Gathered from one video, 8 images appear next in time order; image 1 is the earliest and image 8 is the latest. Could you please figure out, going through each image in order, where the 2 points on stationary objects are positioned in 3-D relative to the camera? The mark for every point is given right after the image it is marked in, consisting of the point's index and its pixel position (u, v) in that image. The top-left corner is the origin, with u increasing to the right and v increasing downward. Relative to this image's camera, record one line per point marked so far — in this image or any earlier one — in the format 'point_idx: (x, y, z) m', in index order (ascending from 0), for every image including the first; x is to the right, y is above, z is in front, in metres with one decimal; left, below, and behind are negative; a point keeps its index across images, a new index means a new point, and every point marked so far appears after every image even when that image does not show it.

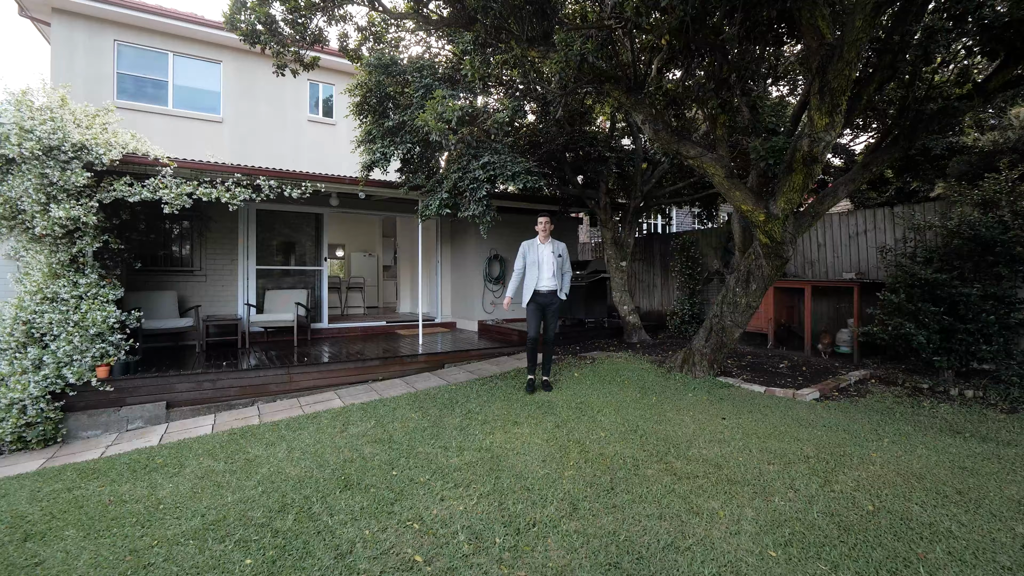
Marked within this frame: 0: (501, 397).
0: (-0.1, -1.0, +4.4) m
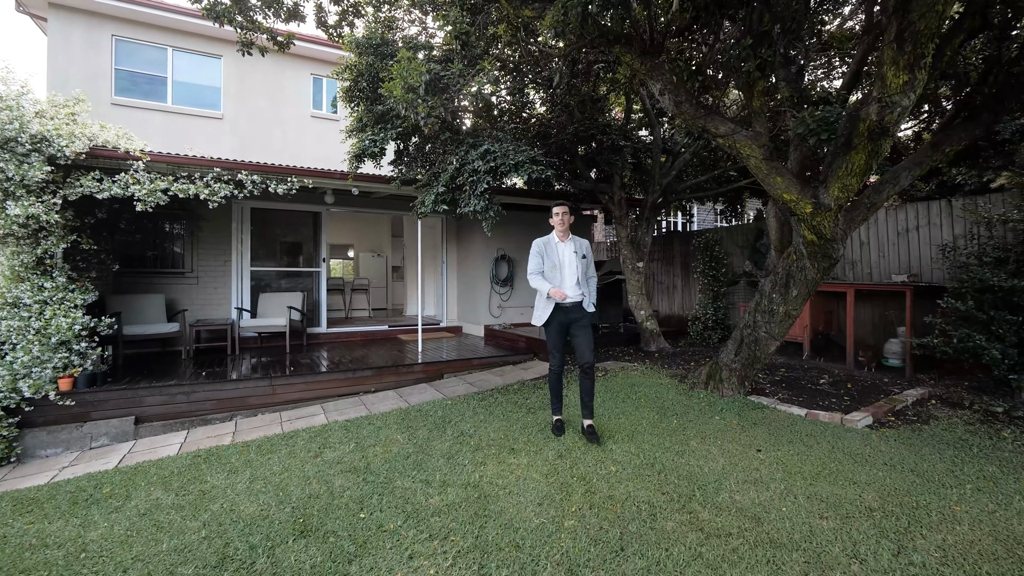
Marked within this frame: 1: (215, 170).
0: (-0.1, -1.1, +3.9) m
1: (-3.0, +1.2, +4.8) m
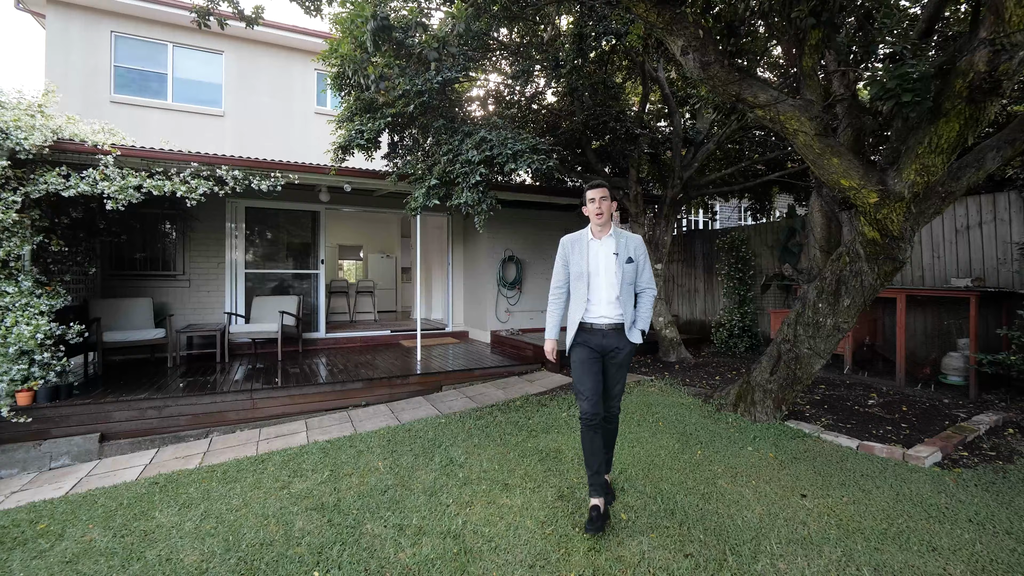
0: (-0.1, -1.1, +3.4) m
1: (-3.0, +1.1, +4.4) m
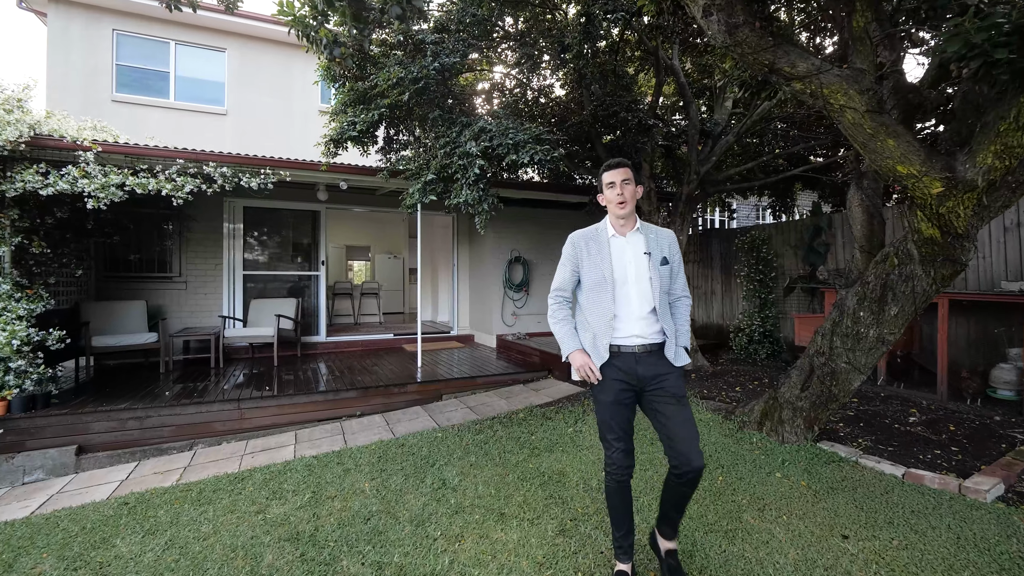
0: (-0.1, -1.1, +3.1) m
1: (-3.0, +1.1, +4.2) m
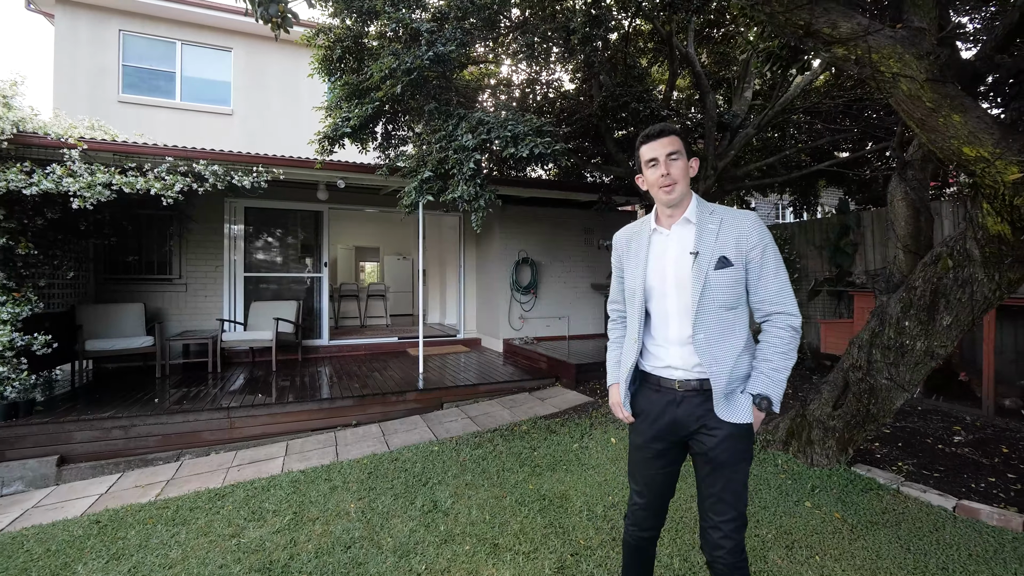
0: (-0.1, -1.2, +2.9) m
1: (-2.9, +1.1, +4.0) m
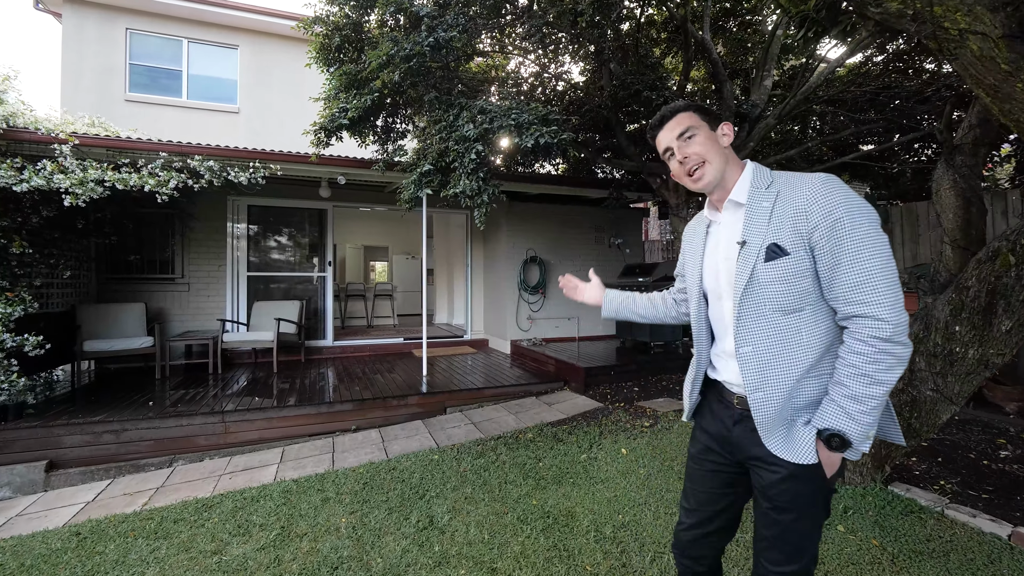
0: (-0.1, -1.2, +2.7) m
1: (-2.9, +1.1, +3.9) m
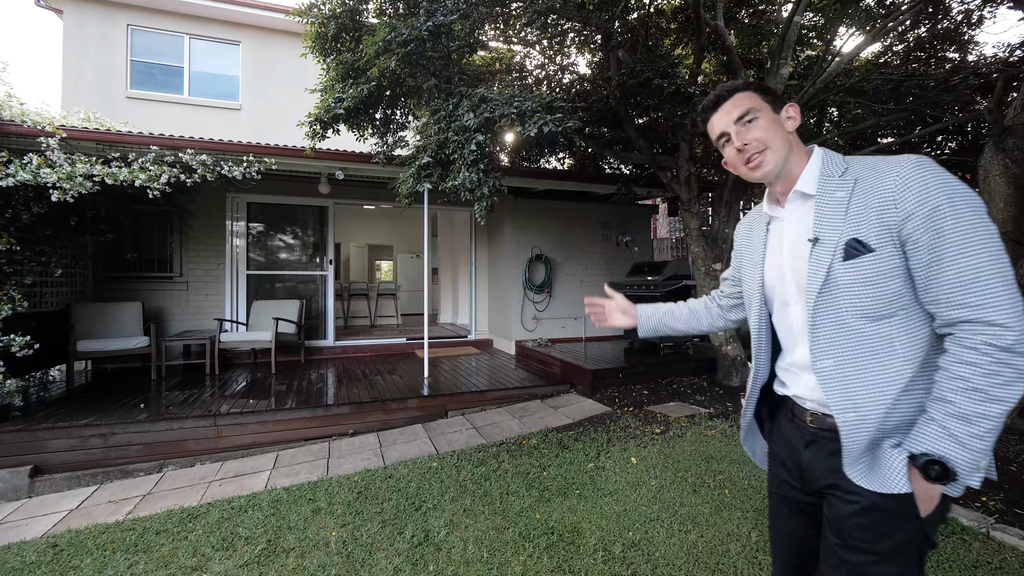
0: (-0.1, -1.2, +2.5) m
1: (-2.9, +1.1, +3.8) m
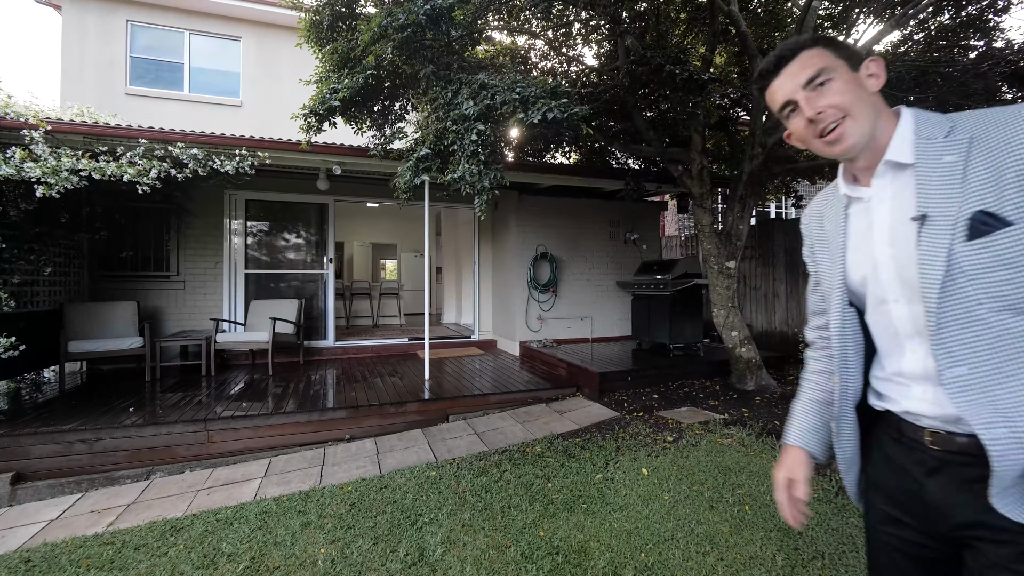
0: (-0.1, -1.2, +2.4) m
1: (-2.8, +1.1, +3.6) m
